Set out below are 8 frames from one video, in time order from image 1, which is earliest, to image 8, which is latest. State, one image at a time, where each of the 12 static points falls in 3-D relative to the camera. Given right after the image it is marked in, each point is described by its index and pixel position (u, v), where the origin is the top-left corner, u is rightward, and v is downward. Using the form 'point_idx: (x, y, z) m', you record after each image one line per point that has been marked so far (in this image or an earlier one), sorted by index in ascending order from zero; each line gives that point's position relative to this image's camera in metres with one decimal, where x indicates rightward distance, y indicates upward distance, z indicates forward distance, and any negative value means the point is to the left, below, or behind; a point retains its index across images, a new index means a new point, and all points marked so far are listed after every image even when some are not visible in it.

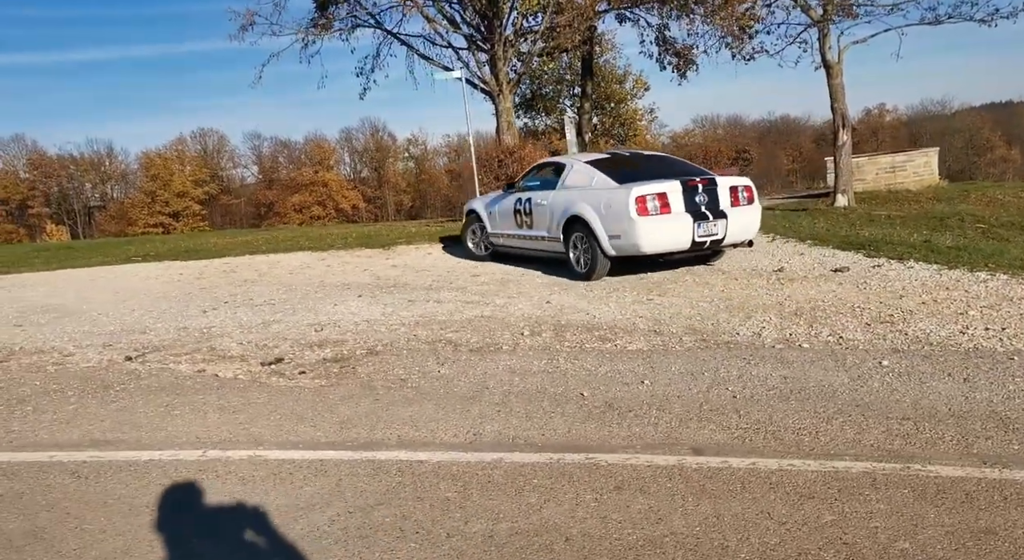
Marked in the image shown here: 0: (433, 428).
0: (-0.5, -0.9, +4.0) m
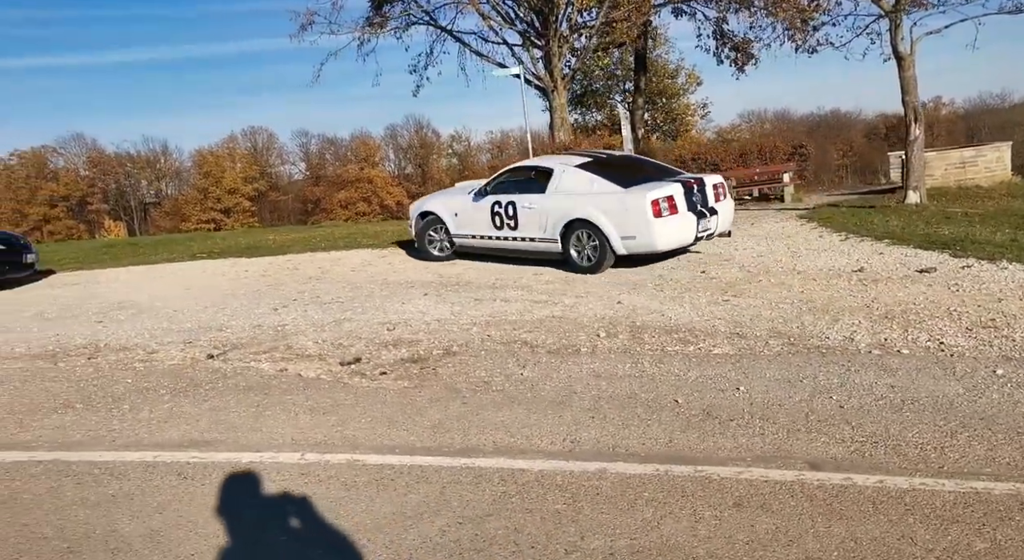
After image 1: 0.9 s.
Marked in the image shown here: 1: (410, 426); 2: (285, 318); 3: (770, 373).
0: (+0.1, -0.9, +3.9) m
1: (-0.6, -0.9, +4.1) m
2: (-2.6, -0.4, +7.6) m
3: (+1.9, -0.7, +4.7) m
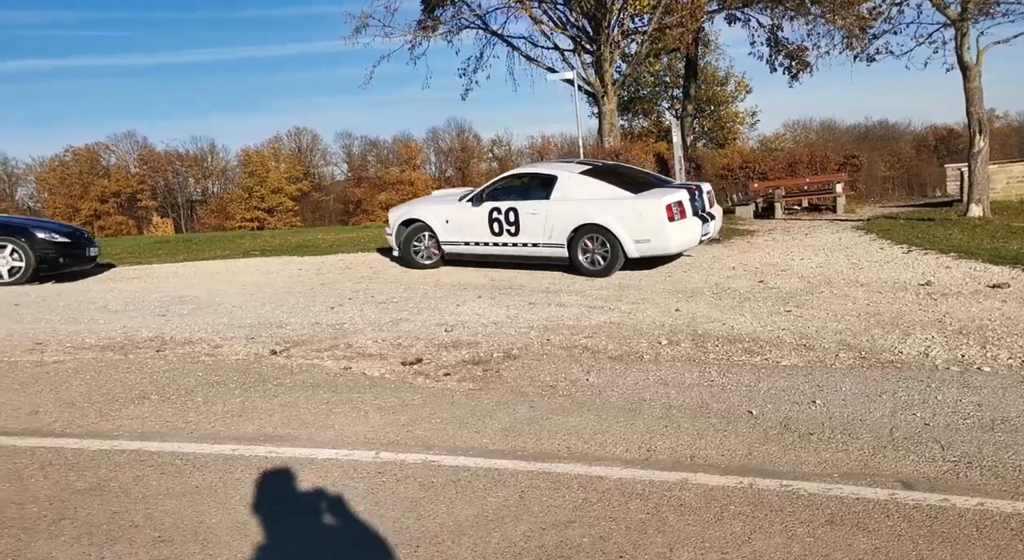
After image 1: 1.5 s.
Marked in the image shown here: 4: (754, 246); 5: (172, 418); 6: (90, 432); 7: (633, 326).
0: (+0.5, -1.0, +3.9) m
1: (-0.2, -0.9, +4.1) m
2: (-2.0, -0.4, +7.6) m
3: (+2.3, -0.8, +4.6) m
4: (+4.4, +0.6, +12.1) m
5: (-2.2, -0.9, +4.3) m
6: (-2.6, -0.9, +4.0) m
7: (+1.3, -0.5, +6.9) m
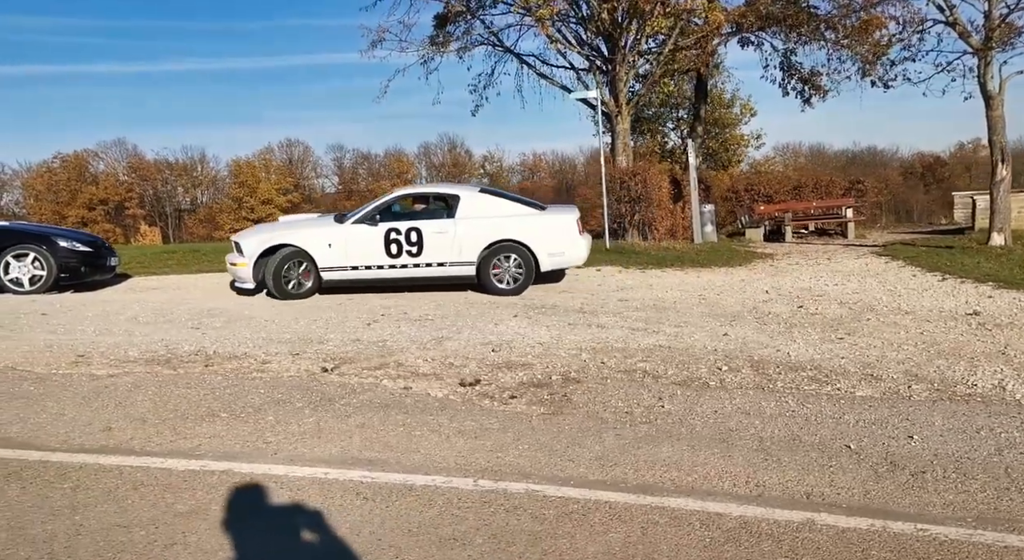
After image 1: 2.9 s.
0: (+1.1, -1.1, +3.7) m
1: (+0.4, -1.1, +4.0) m
2: (-1.5, -0.6, +7.5) m
3: (+2.9, -1.0, +4.5) m
4: (+4.9, +0.2, +12.1) m
5: (-1.6, -1.0, +4.1) m
6: (-2.0, -1.0, +3.9) m
7: (+1.8, -0.7, +6.8) m
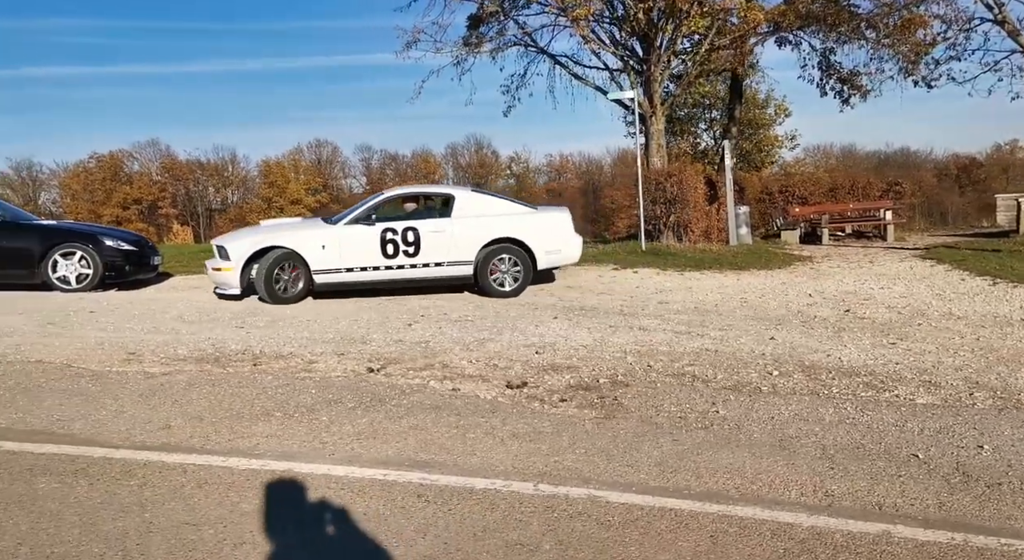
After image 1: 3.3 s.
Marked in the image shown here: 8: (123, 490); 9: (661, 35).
0: (+1.4, -1.1, +3.7) m
1: (+0.7, -1.1, +3.9) m
2: (-1.0, -0.6, +7.5) m
3: (+3.3, -1.0, +4.3) m
4: (+5.5, +0.1, +11.9) m
5: (-1.3, -1.0, +4.1) m
6: (-1.7, -1.0, +3.9) m
7: (+2.2, -0.8, +6.7) m
8: (-2.0, -1.1, +3.3) m
9: (+3.9, +6.4, +17.3) m
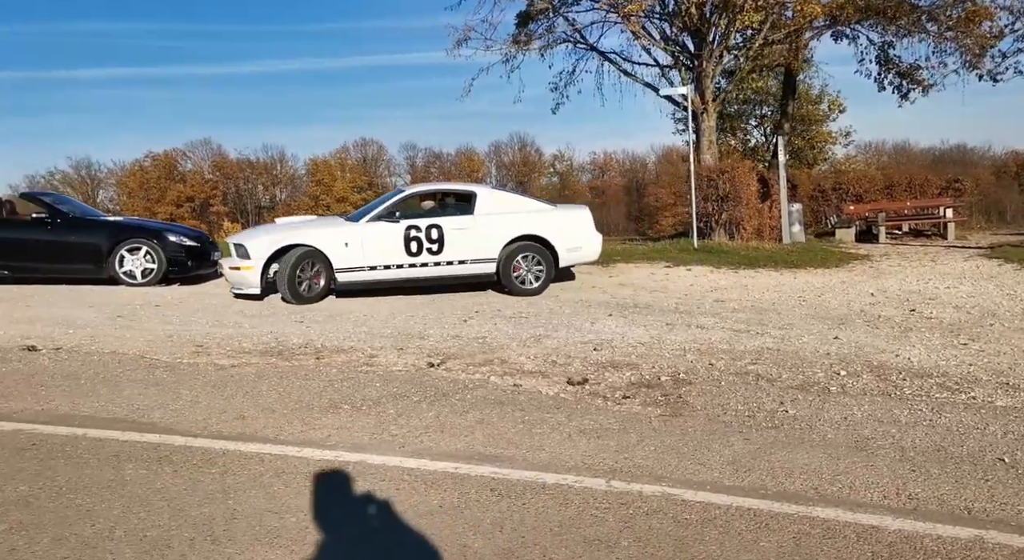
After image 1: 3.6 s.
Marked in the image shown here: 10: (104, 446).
0: (+1.8, -1.1, +3.5) m
1: (+1.1, -1.0, +3.8) m
2: (-0.4, -0.6, +7.5) m
3: (+3.7, -1.0, +4.1) m
4: (+6.4, +0.1, +11.5) m
5: (-0.9, -0.9, +4.2) m
6: (-1.2, -1.0, +3.9) m
7: (+2.8, -0.7, +6.5) m
8: (-1.6, -1.0, +3.4) m
9: (+5.2, +6.4, +16.9) m
10: (-2.3, -0.9, +3.7) m
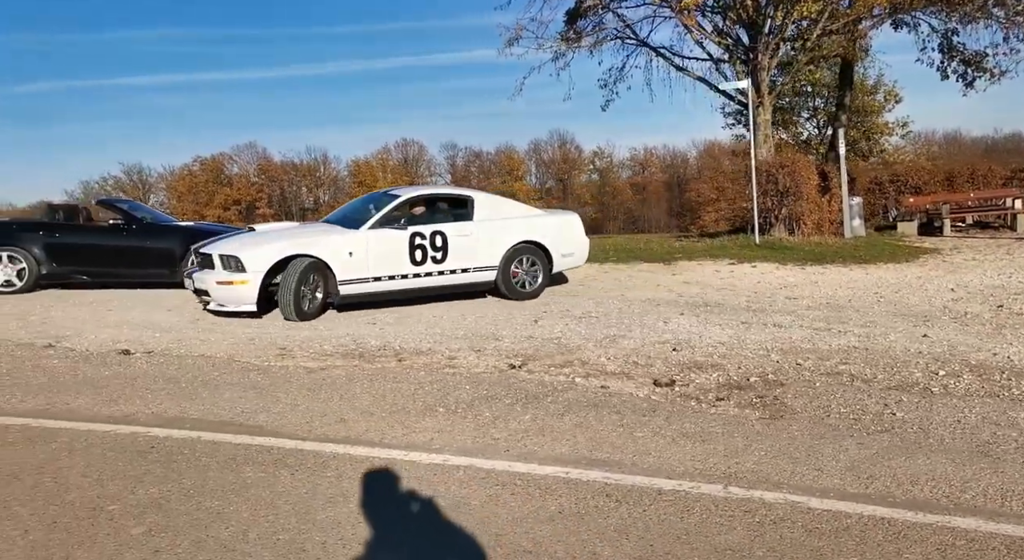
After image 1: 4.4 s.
0: (+2.4, -1.1, +3.4) m
1: (+1.7, -1.0, +3.7) m
2: (+0.4, -0.6, +7.5) m
3: (+4.3, -0.9, +3.8) m
4: (+7.4, +0.2, +11.0) m
5: (-0.2, -1.0, +4.2) m
6: (-0.6, -1.0, +4.0) m
7: (+3.6, -0.7, +6.3) m
8: (-1.0, -1.1, +3.5) m
9: (+6.5, +6.5, +16.5) m
10: (-1.7, -1.0, +3.7) m
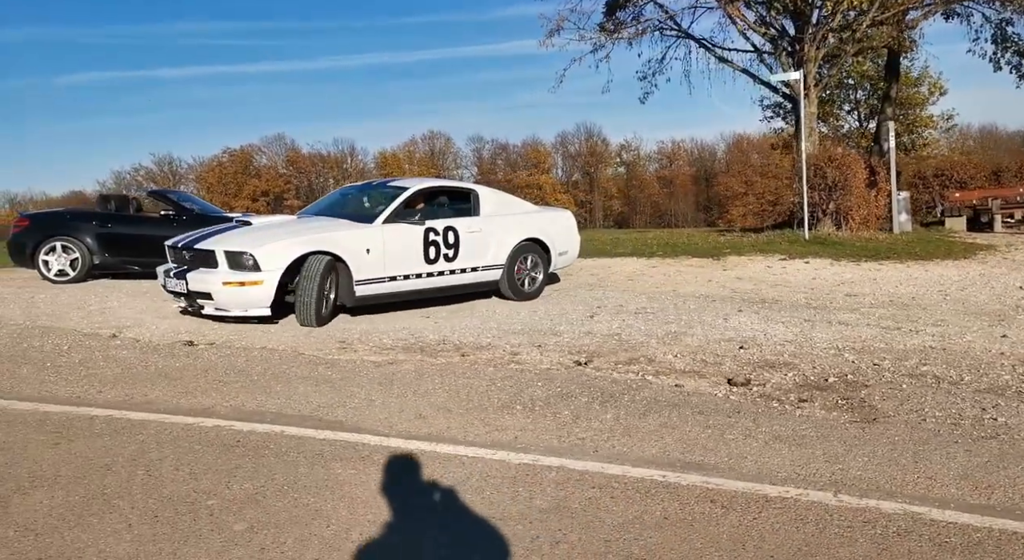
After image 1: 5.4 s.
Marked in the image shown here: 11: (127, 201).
0: (+2.9, -1.1, +3.2) m
1: (+2.2, -1.0, +3.5) m
2: (+1.1, -0.5, +7.3) m
3: (+4.8, -1.0, +3.5) m
4: (+8.2, +0.3, +10.7) m
5: (+0.3, -0.9, +4.0) m
6: (-0.1, -1.0, +3.9) m
7: (+4.2, -0.7, +6.0) m
8: (-0.5, -1.0, +3.4) m
9: (+7.5, +6.6, +16.1) m
10: (-1.2, -0.9, +3.7) m
11: (-6.0, +1.2, +10.2) m
